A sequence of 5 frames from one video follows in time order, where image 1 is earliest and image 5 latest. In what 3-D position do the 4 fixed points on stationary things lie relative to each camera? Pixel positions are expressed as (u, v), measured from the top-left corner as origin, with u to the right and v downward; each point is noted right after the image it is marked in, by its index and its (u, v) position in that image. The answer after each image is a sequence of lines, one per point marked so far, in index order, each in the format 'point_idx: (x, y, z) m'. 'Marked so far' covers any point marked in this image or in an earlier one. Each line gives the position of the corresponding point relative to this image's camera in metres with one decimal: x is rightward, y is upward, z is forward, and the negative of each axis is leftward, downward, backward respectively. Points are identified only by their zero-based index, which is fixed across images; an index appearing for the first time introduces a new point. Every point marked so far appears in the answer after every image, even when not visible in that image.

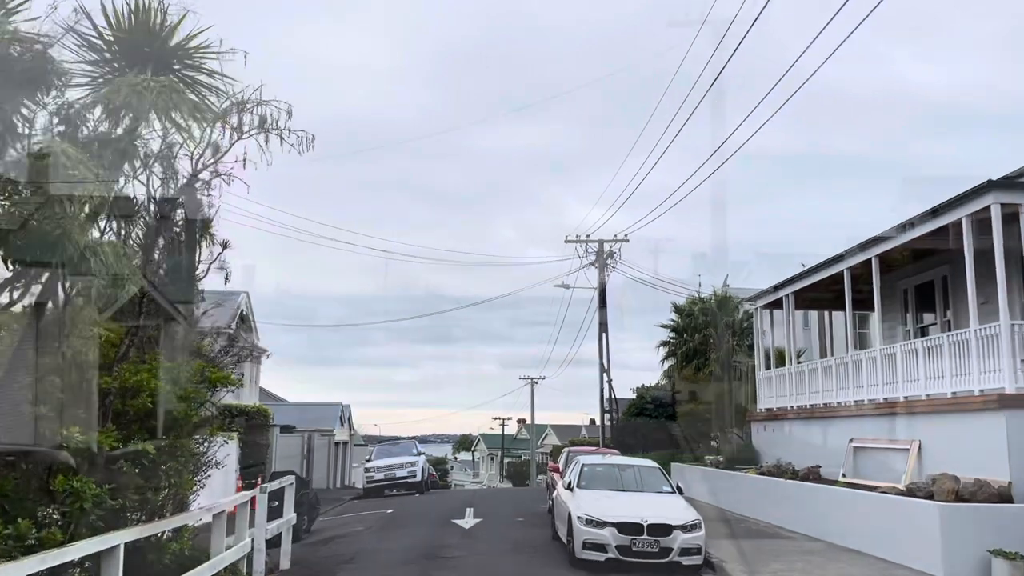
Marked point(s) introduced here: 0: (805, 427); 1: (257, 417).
0: (+6.4, -3.1, +18.5) m
1: (-6.1, -2.8, +19.4) m
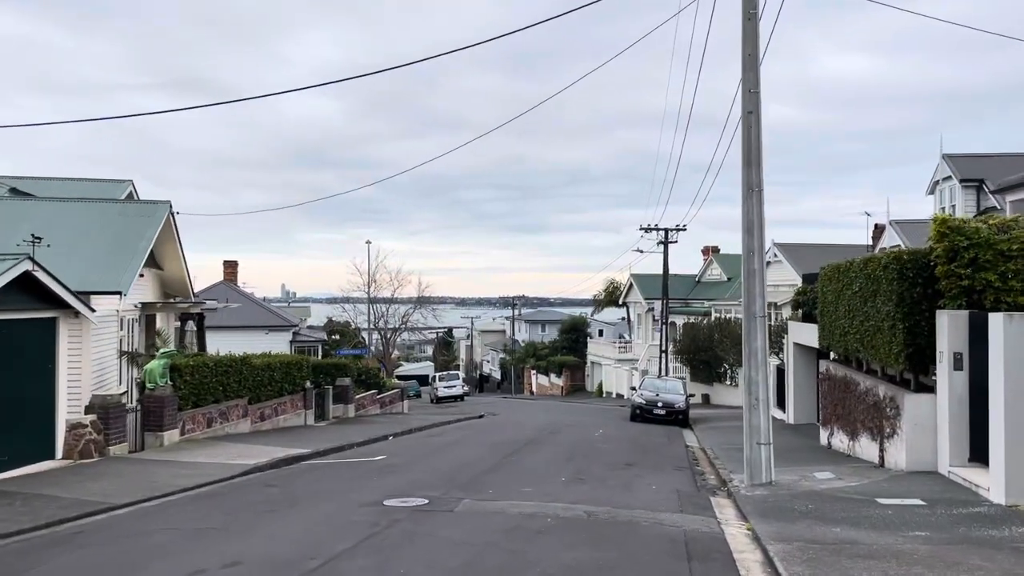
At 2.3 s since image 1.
0: (+6.2, -2.8, +15.3) m
1: (-6.3, -2.6, +16.2) m
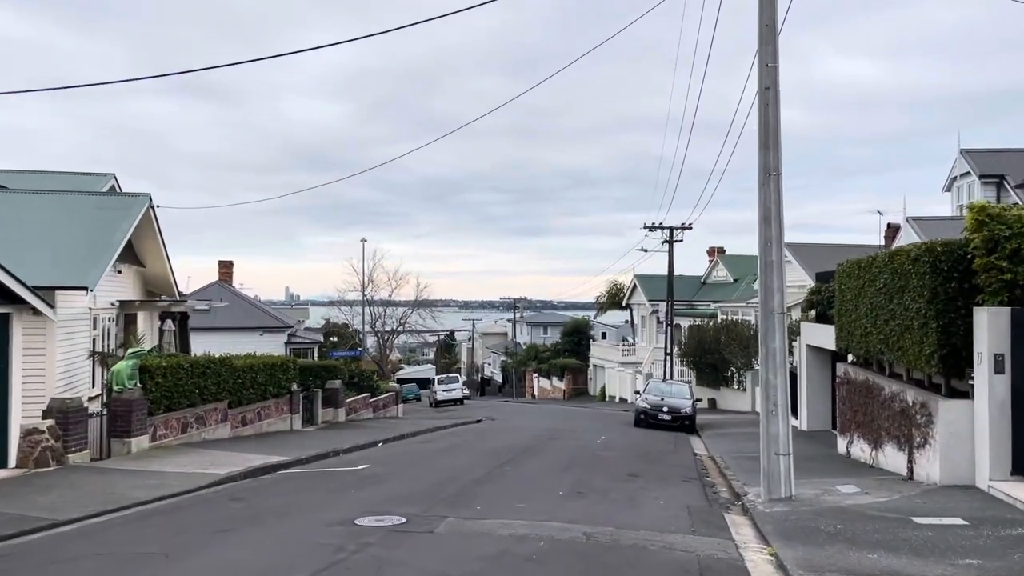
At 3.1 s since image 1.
0: (+6.1, -2.7, +14.1) m
1: (-6.4, -2.5, +15.1) m
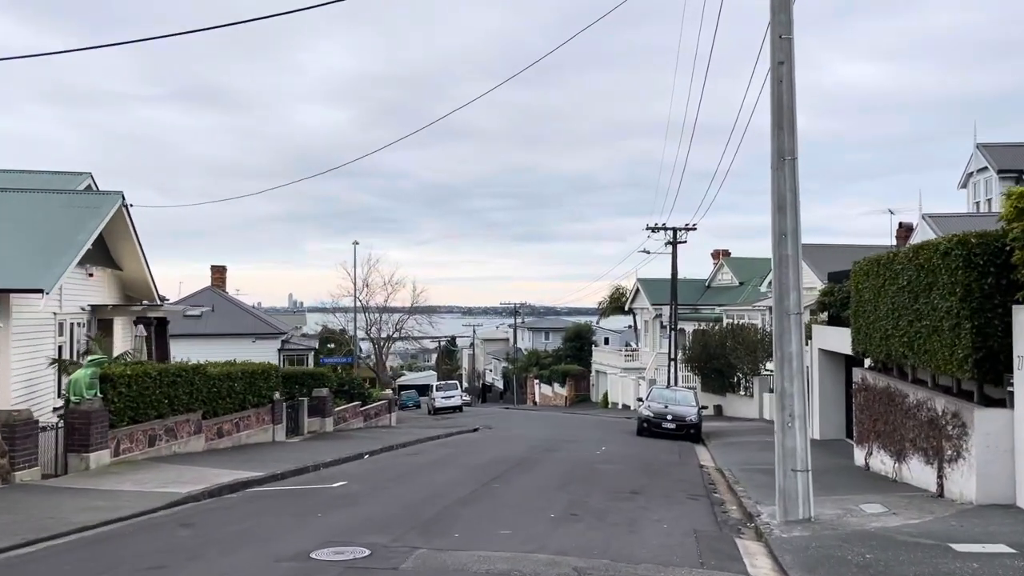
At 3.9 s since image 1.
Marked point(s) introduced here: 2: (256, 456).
0: (+5.9, -2.7, +12.9) m
1: (-6.5, -2.5, +14.0) m
2: (-5.1, -3.4, +16.9) m
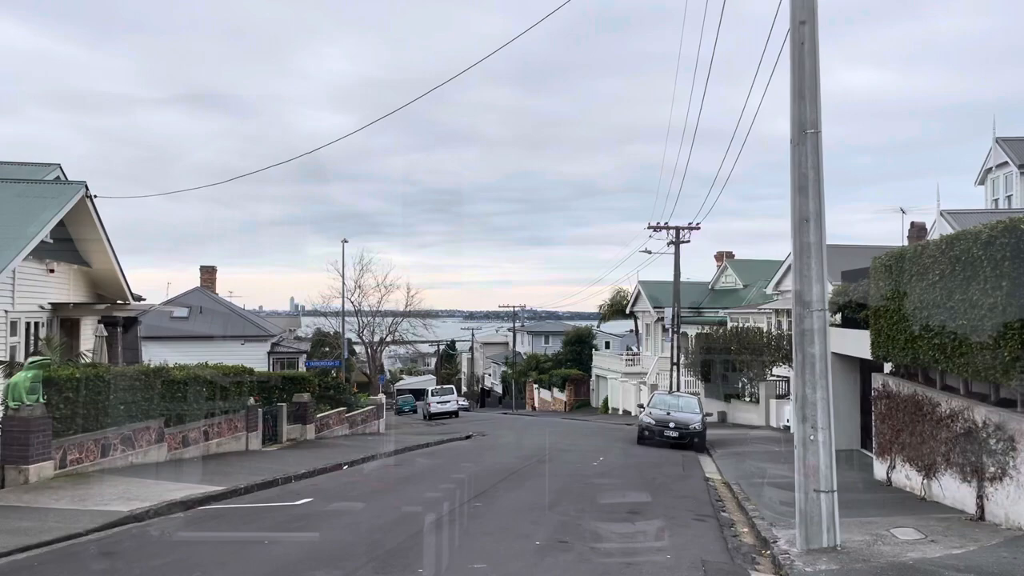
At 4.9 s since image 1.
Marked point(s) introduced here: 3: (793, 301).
0: (+5.7, -2.6, +11.6) m
1: (-6.7, -2.4, +12.7) m
2: (-5.3, -3.3, +15.6) m
3: (+2.9, -0.1, +8.7) m
